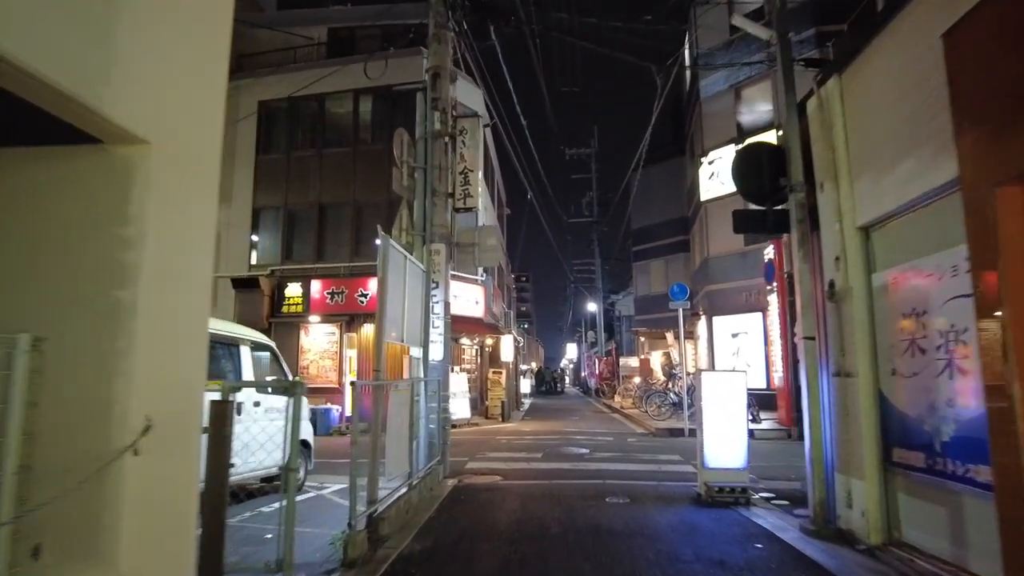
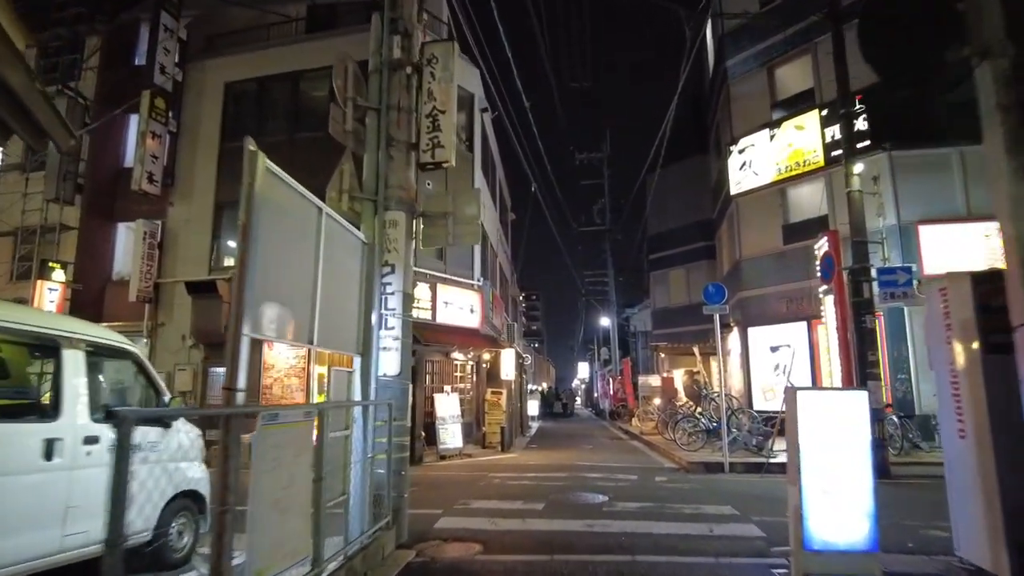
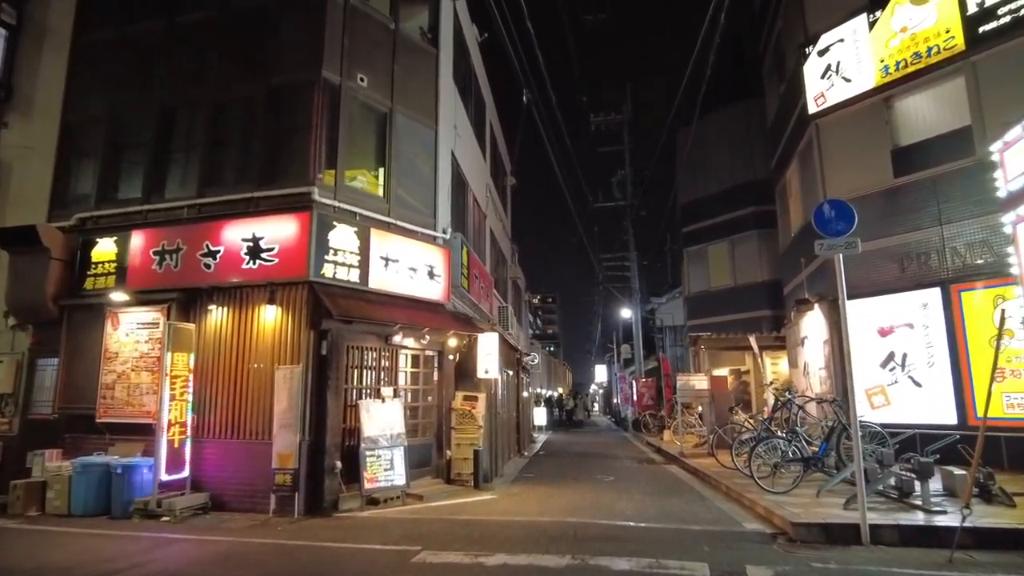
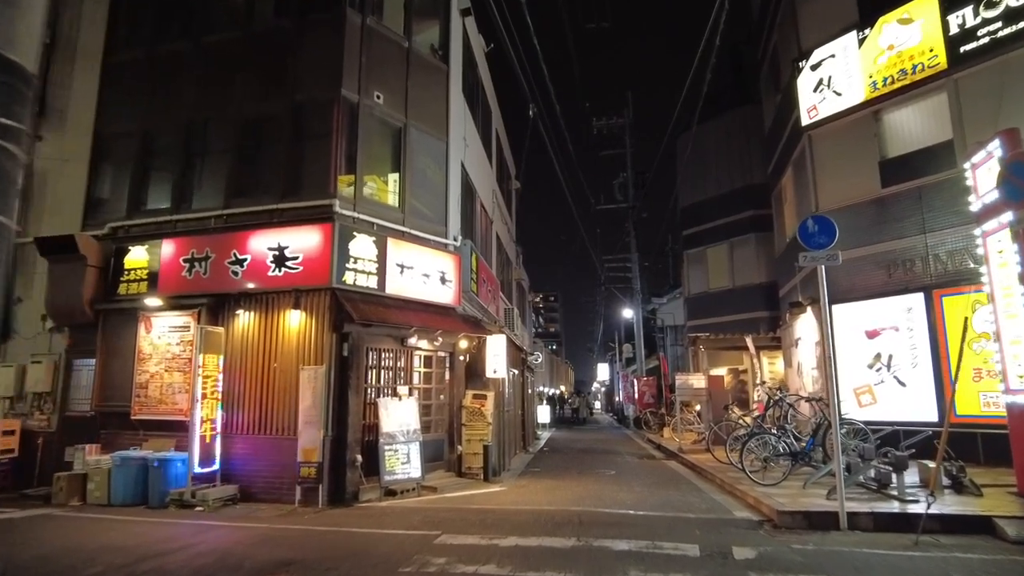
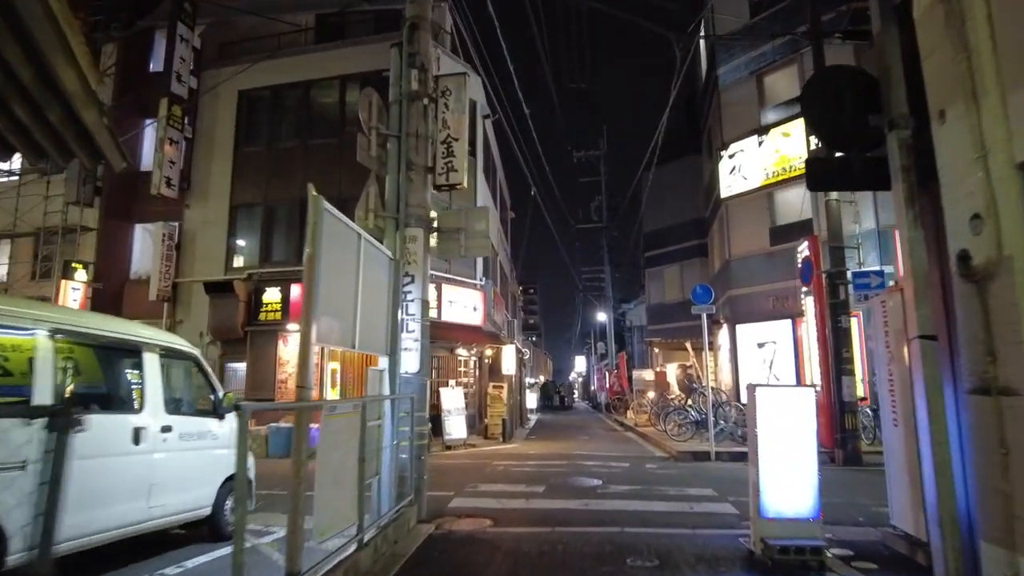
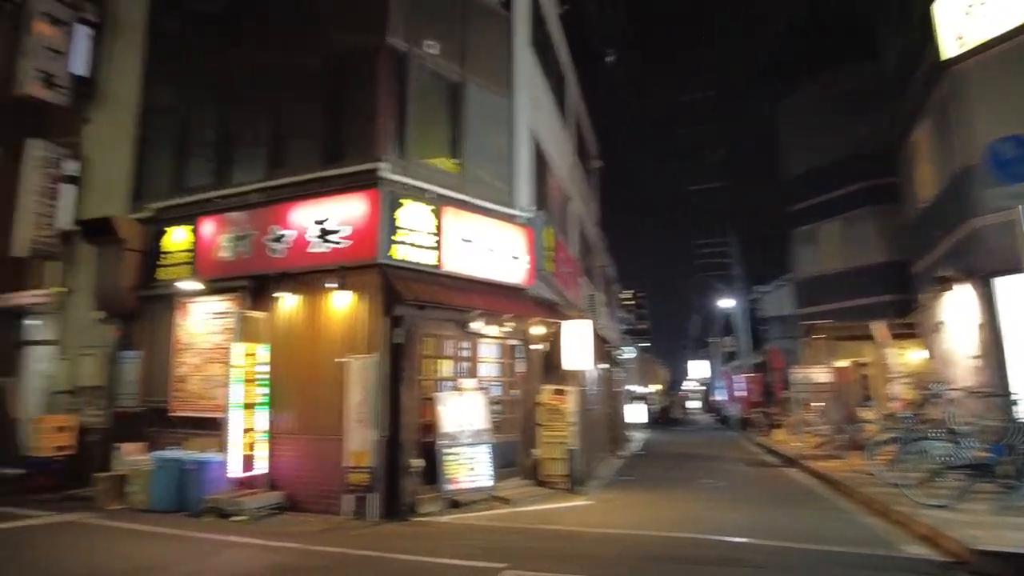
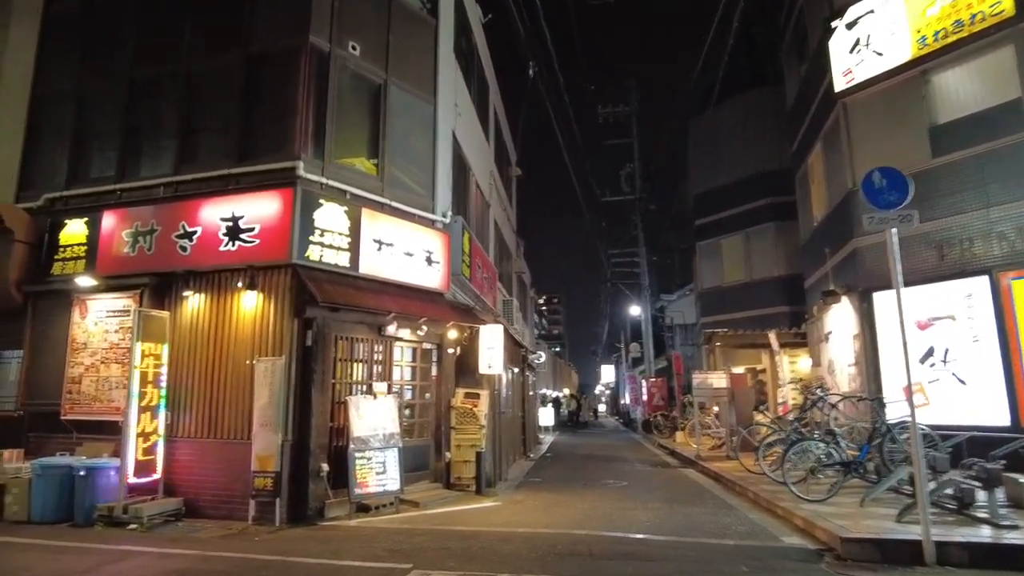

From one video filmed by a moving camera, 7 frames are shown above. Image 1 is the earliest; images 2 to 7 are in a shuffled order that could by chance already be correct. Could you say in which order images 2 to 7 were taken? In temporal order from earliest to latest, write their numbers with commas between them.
5, 2, 4, 3, 7, 6
